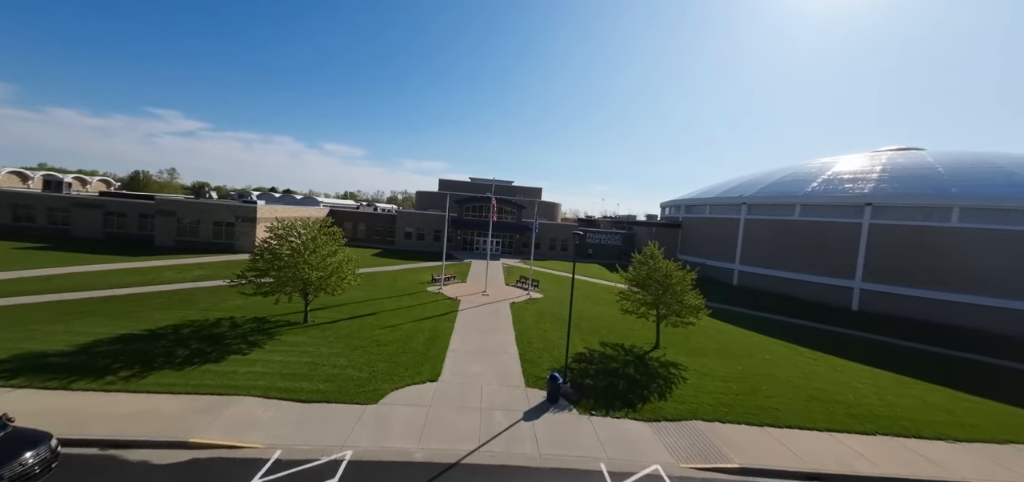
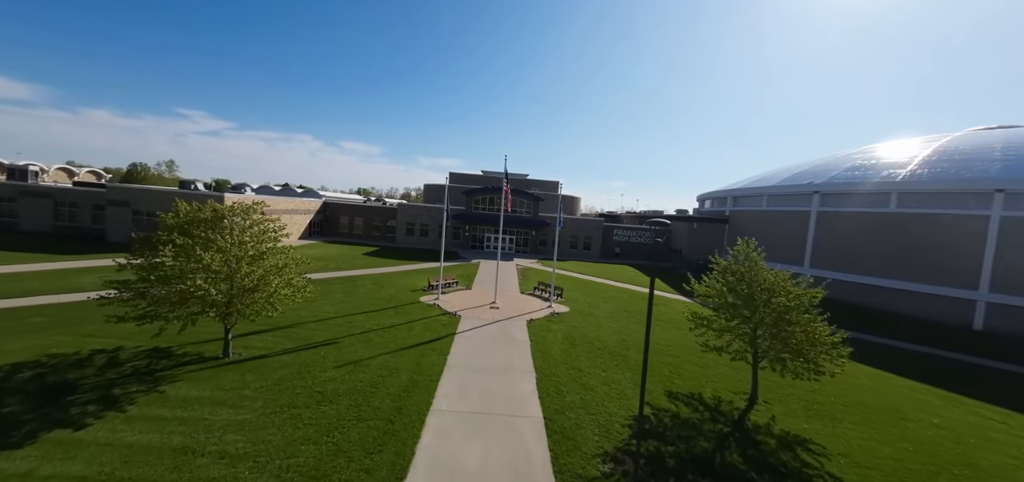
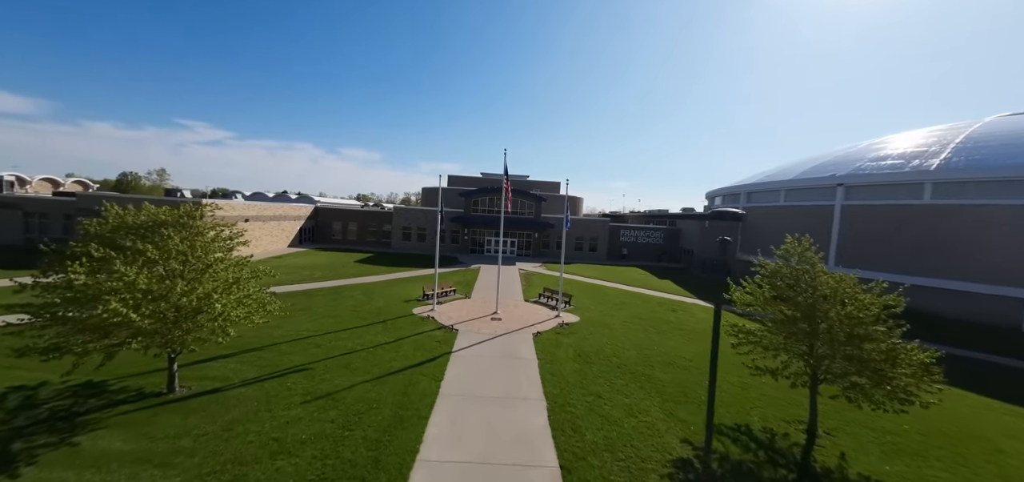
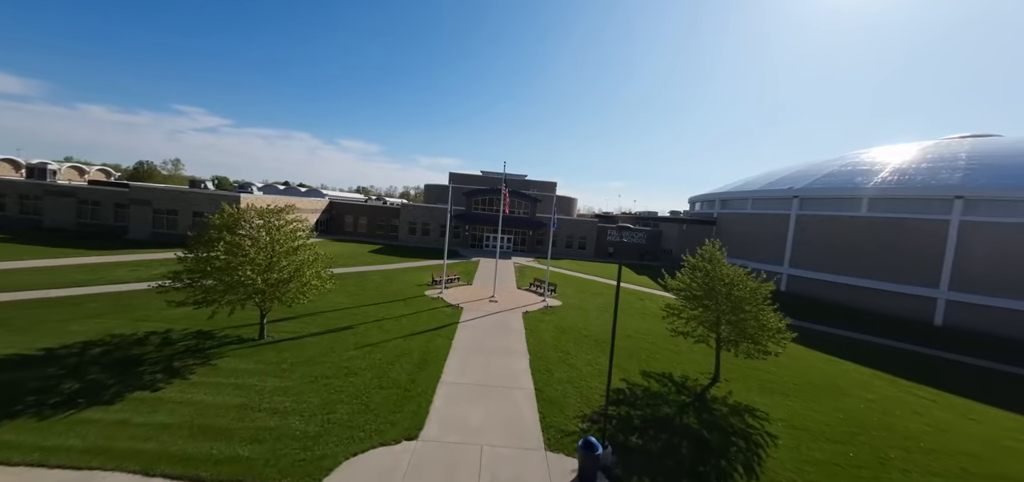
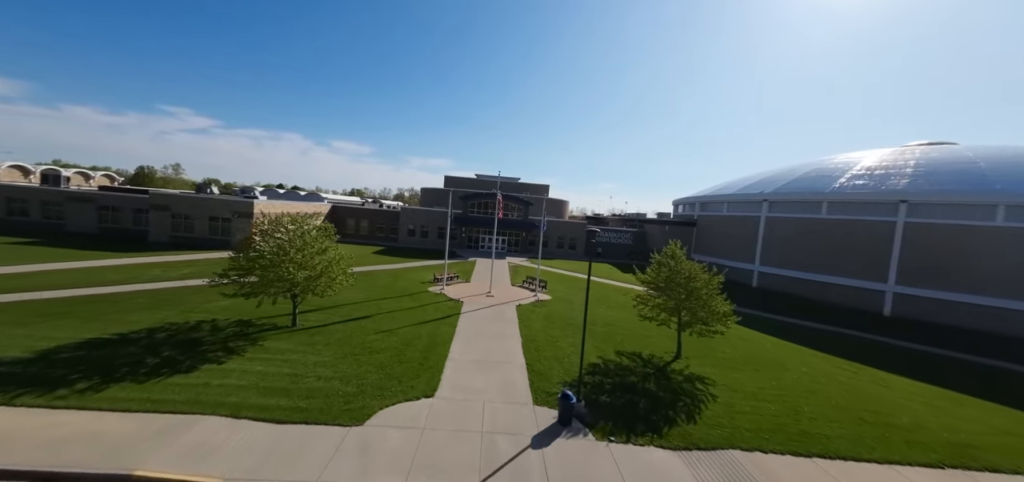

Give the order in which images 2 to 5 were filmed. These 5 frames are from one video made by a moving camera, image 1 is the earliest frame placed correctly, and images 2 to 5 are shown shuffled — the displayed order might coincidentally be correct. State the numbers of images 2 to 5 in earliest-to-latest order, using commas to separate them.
5, 4, 2, 3
